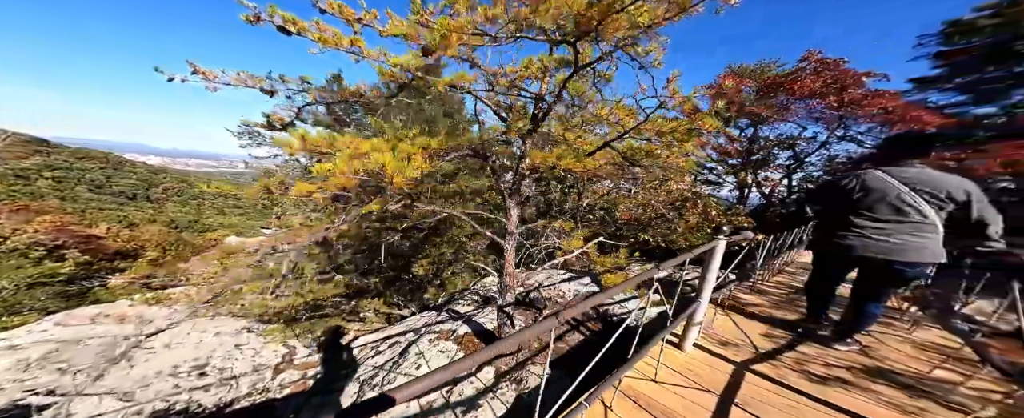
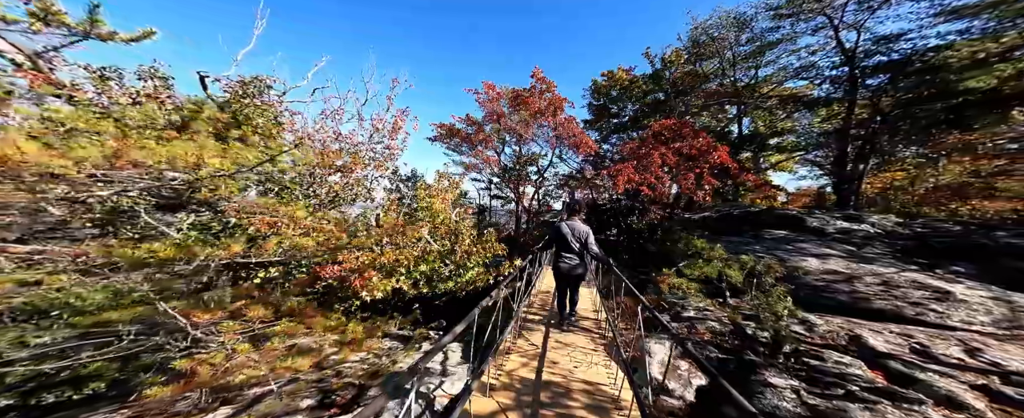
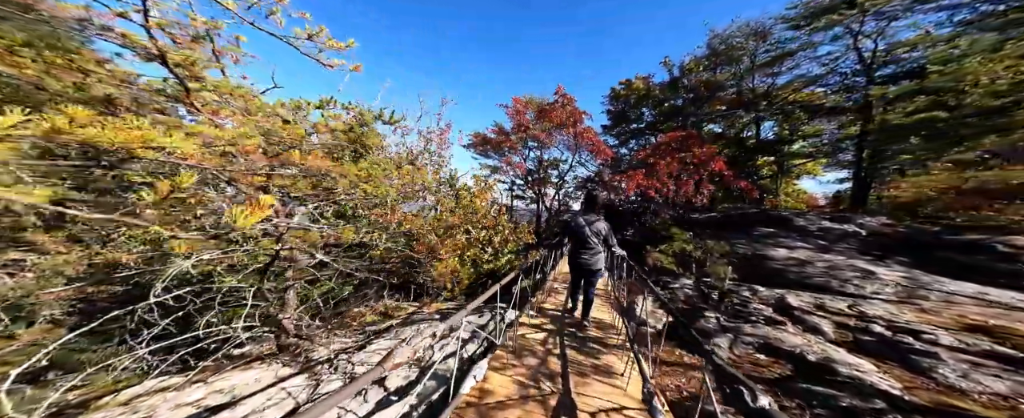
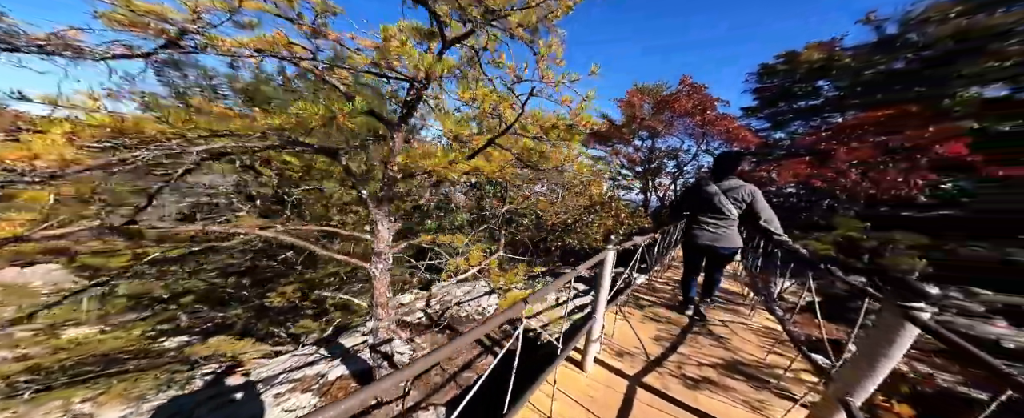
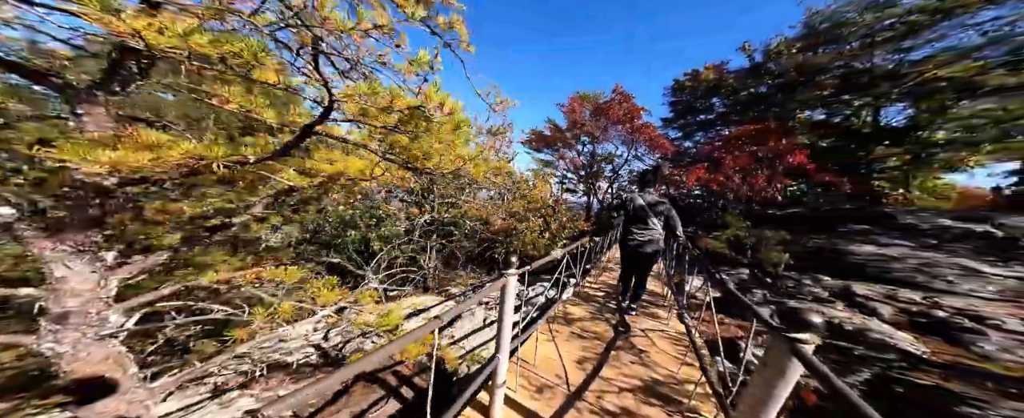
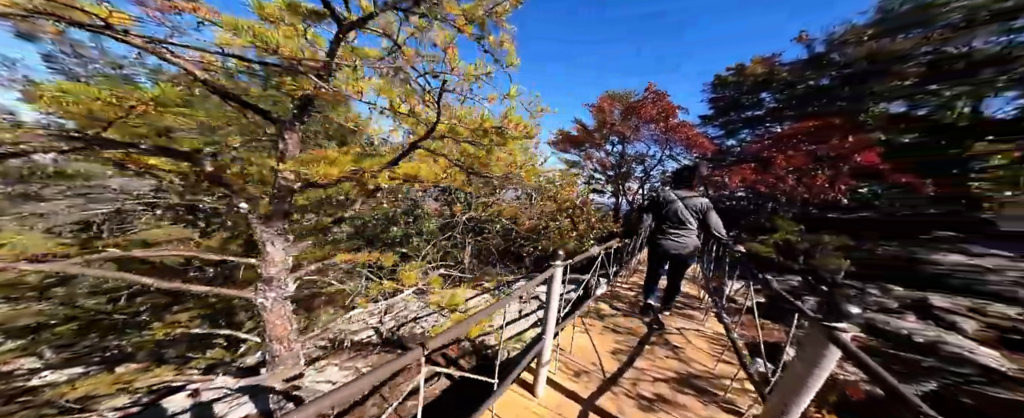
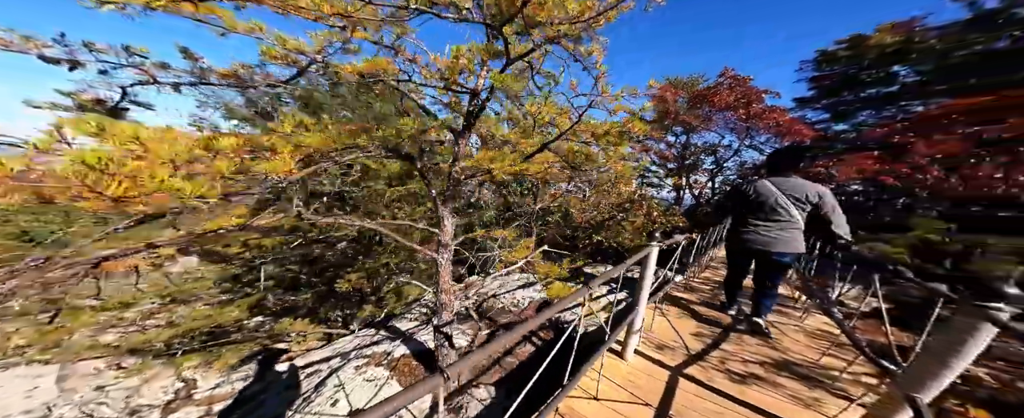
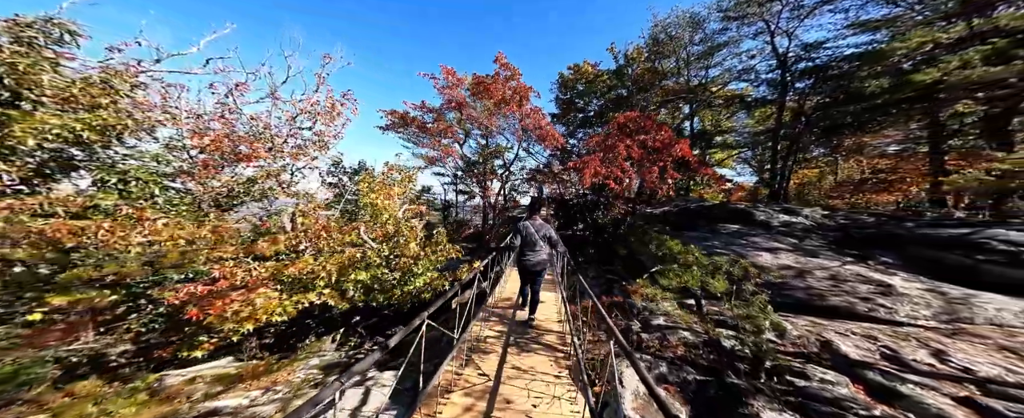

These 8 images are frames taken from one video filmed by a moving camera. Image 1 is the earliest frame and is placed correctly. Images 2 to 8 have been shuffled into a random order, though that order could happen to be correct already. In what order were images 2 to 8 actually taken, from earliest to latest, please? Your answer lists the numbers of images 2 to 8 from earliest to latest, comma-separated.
7, 4, 6, 5, 3, 2, 8
